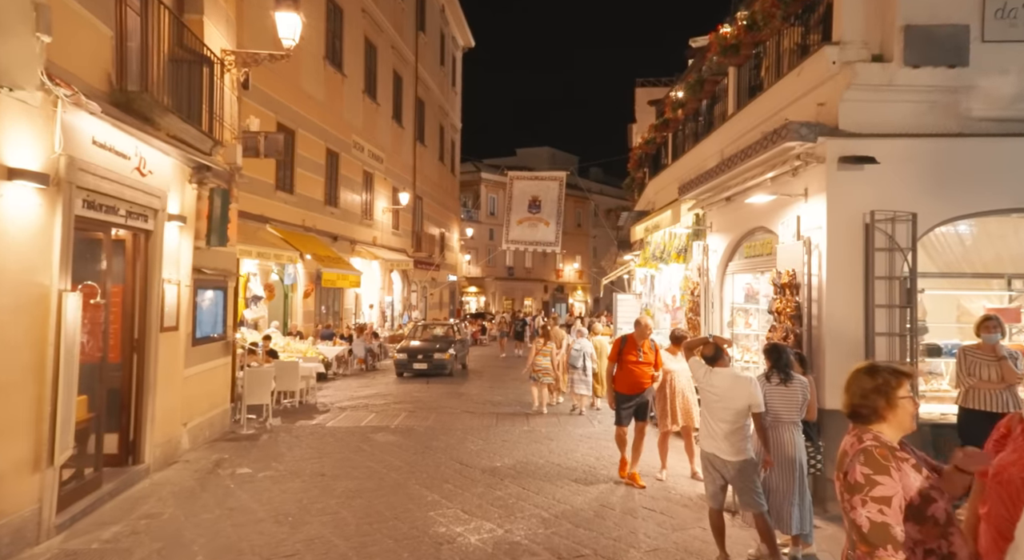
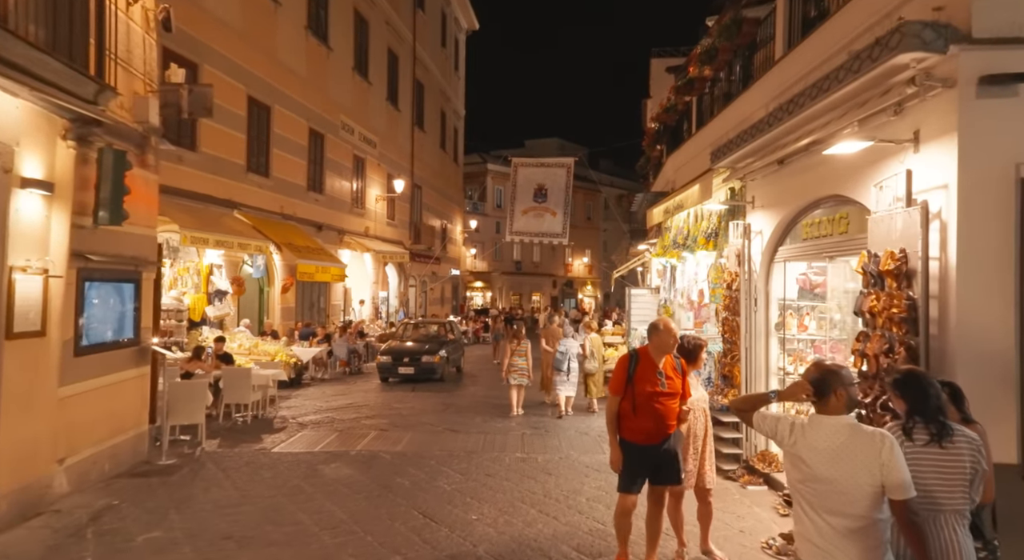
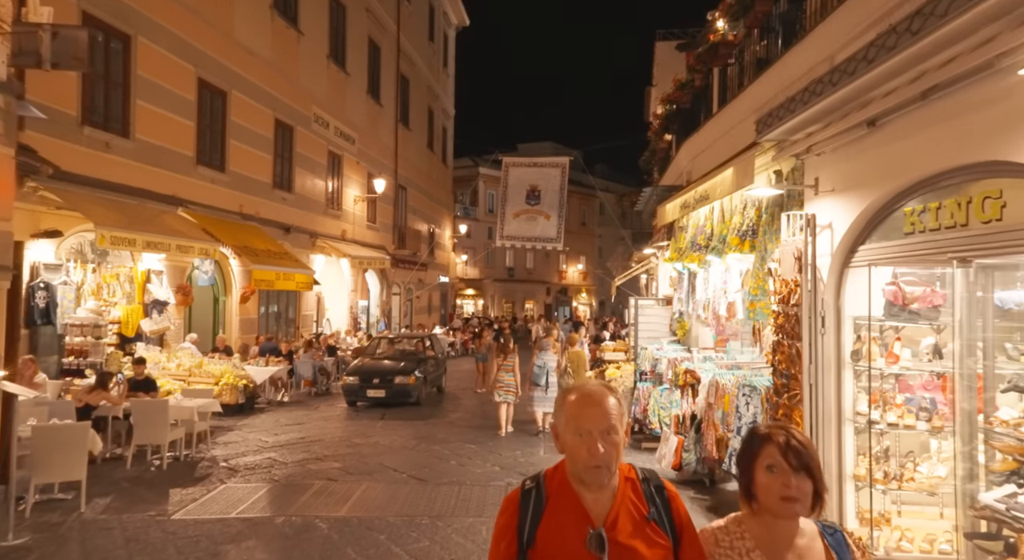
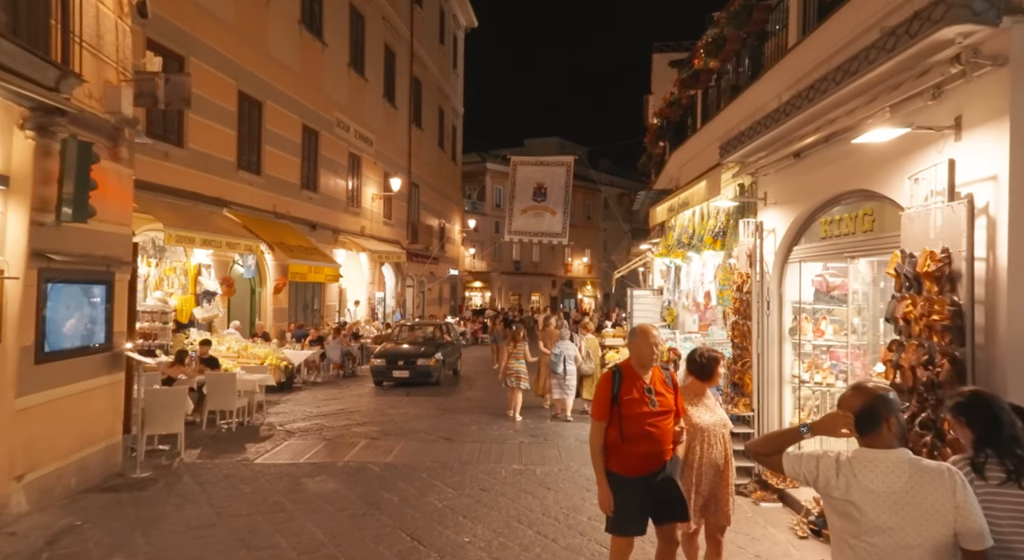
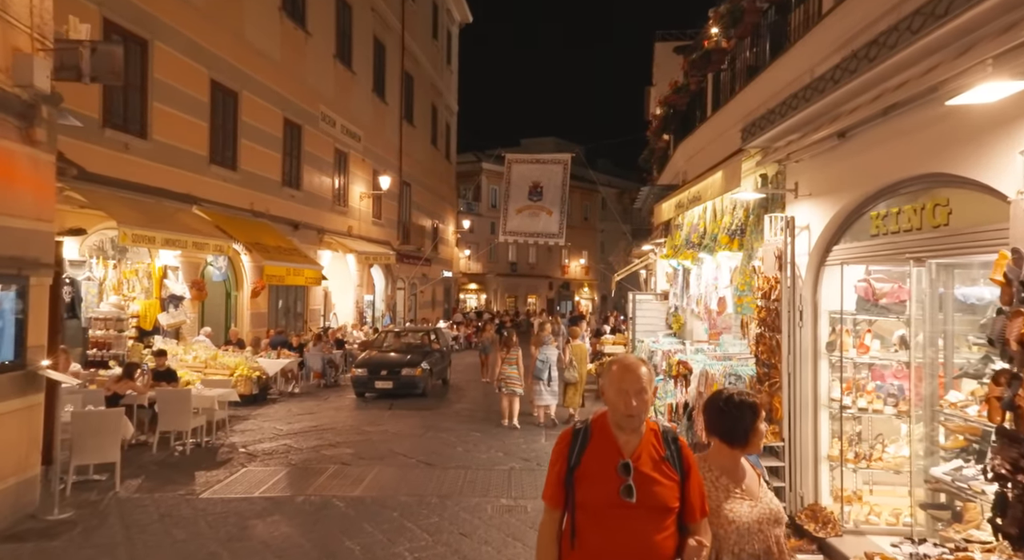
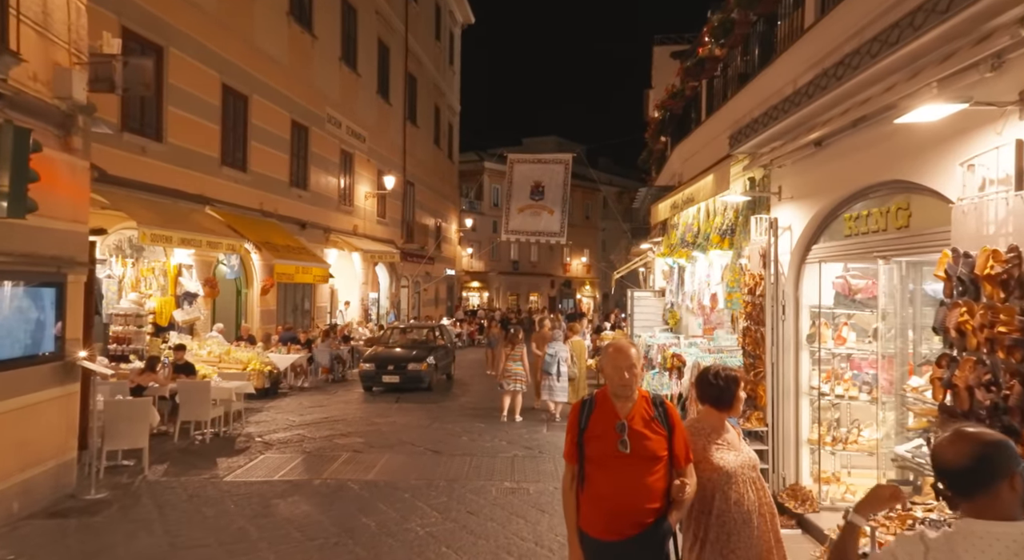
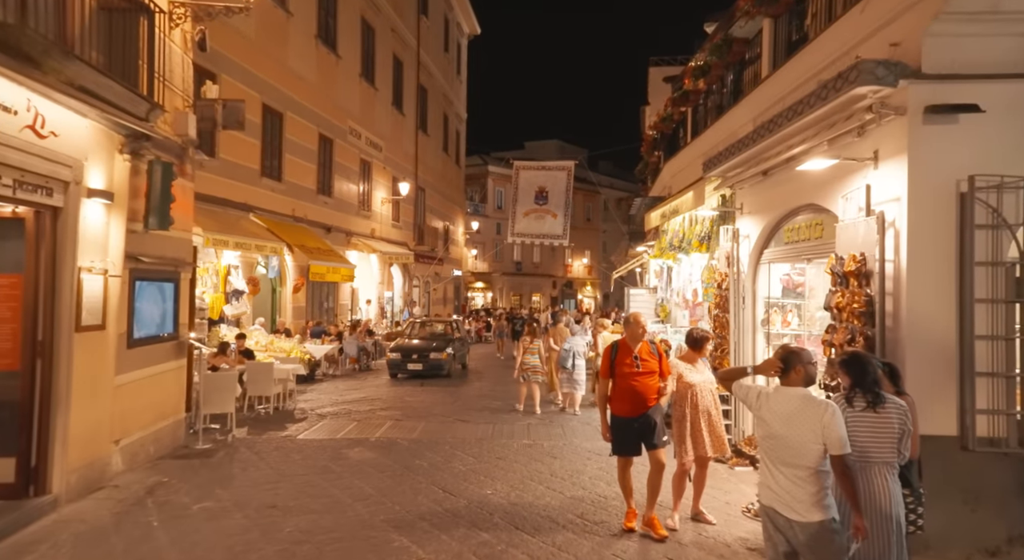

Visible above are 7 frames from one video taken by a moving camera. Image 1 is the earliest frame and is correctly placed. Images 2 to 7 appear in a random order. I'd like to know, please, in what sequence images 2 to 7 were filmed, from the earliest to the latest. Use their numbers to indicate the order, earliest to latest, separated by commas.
7, 2, 4, 6, 5, 3
